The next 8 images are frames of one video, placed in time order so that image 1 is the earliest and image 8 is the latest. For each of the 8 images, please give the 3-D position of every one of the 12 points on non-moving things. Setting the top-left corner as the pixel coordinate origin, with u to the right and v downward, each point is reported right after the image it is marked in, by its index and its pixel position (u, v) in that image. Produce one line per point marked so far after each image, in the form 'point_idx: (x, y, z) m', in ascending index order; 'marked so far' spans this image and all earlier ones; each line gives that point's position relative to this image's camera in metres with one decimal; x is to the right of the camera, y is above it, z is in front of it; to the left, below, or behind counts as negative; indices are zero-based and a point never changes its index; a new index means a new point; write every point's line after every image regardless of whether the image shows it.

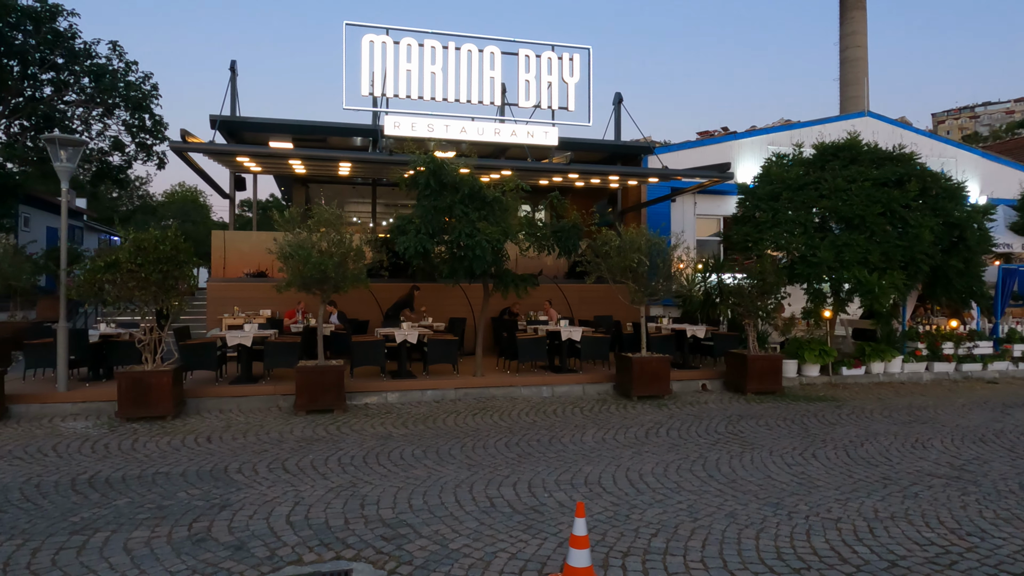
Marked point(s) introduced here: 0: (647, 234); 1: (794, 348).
0: (+2.0, +0.8, +10.2) m
1: (+5.0, -1.1, +11.9) m
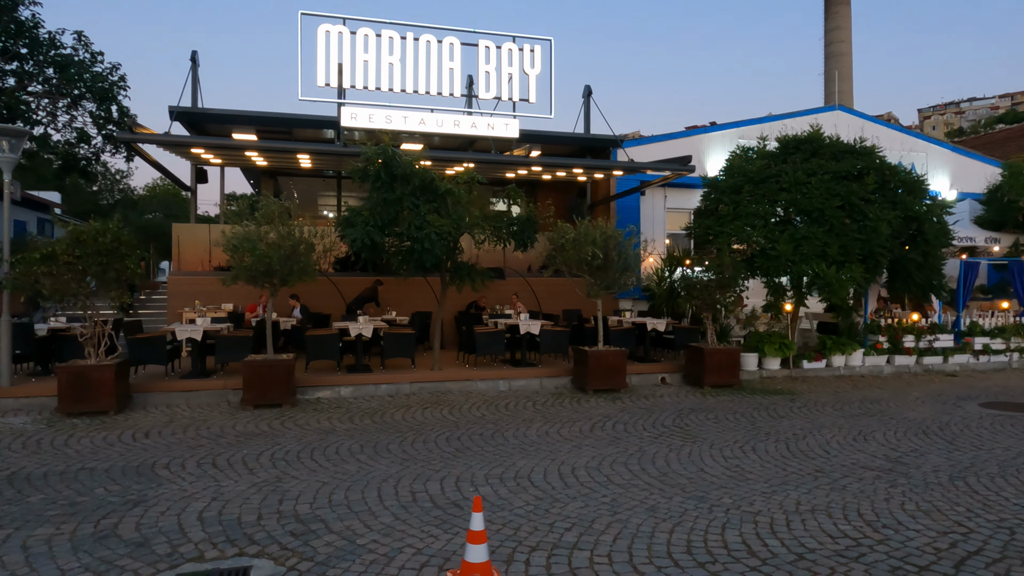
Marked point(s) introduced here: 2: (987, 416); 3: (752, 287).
0: (+1.4, +0.9, +10.2) m
1: (+4.3, -1.0, +11.9) m
2: (+6.2, -1.7, +8.6) m
3: (+5.0, 0.0, +14.0) m
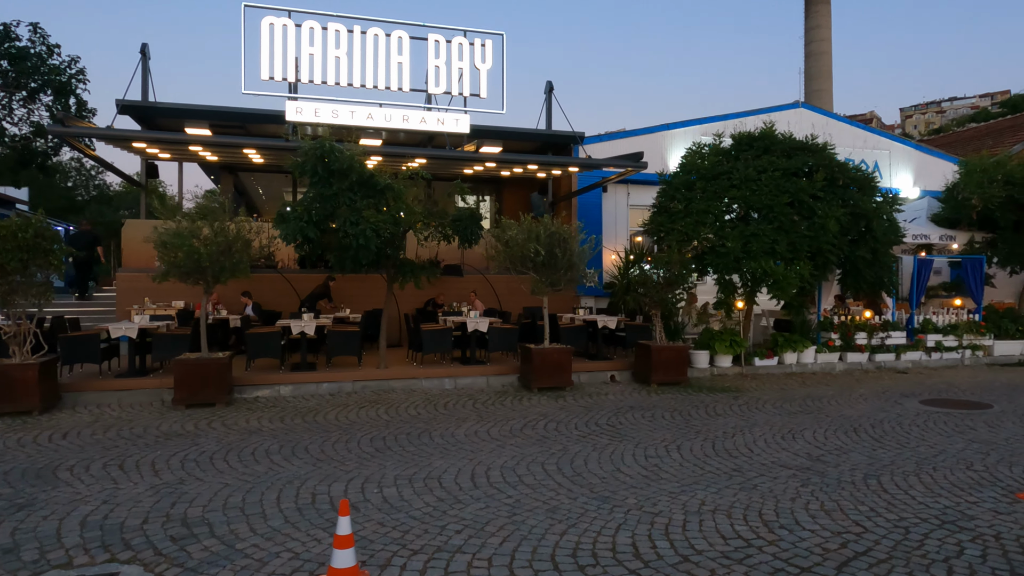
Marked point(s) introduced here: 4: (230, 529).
0: (+0.5, +1.0, +10.1) m
1: (+3.4, -0.9, +11.9) m
2: (+5.4, -1.6, +8.6) m
3: (+4.1, +0.1, +14.0) m
4: (-1.9, -1.6, +4.5) m
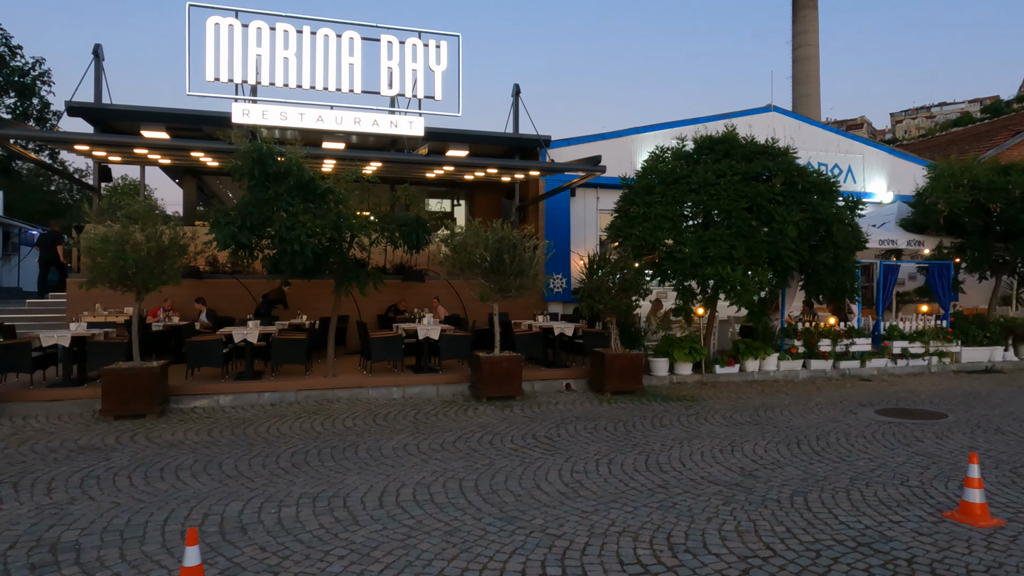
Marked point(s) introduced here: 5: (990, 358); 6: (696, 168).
0: (-0.2, +0.9, +9.8) m
1: (+2.7, -1.0, +11.7) m
2: (+4.6, -1.7, +8.4) m
3: (+3.3, 0.0, +13.7) m
4: (-2.6, -1.7, +4.3) m
5: (+9.9, -1.4, +13.7) m
6: (+3.2, +2.1, +11.5) m
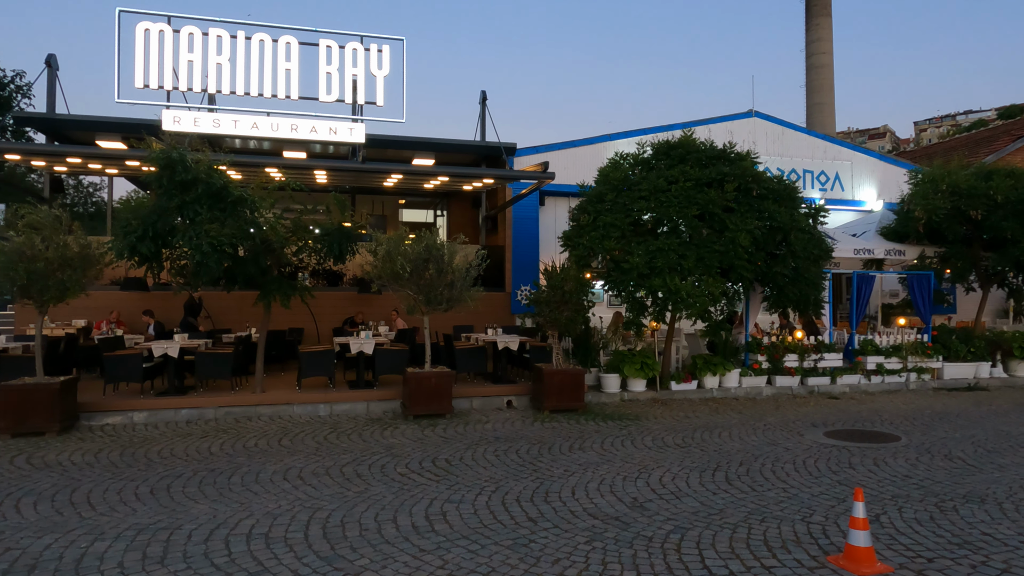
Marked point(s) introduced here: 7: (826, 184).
0: (-1.2, +0.7, +9.4) m
1: (+1.7, -1.2, +11.1) m
2: (+3.6, -1.9, +7.8) m
3: (+2.4, -0.3, +13.2) m
4: (-3.8, -1.8, +3.8) m
5: (+9.0, -1.7, +12.9) m
6: (+2.2, +1.9, +11.0) m
7: (+8.5, +2.8, +18.0) m
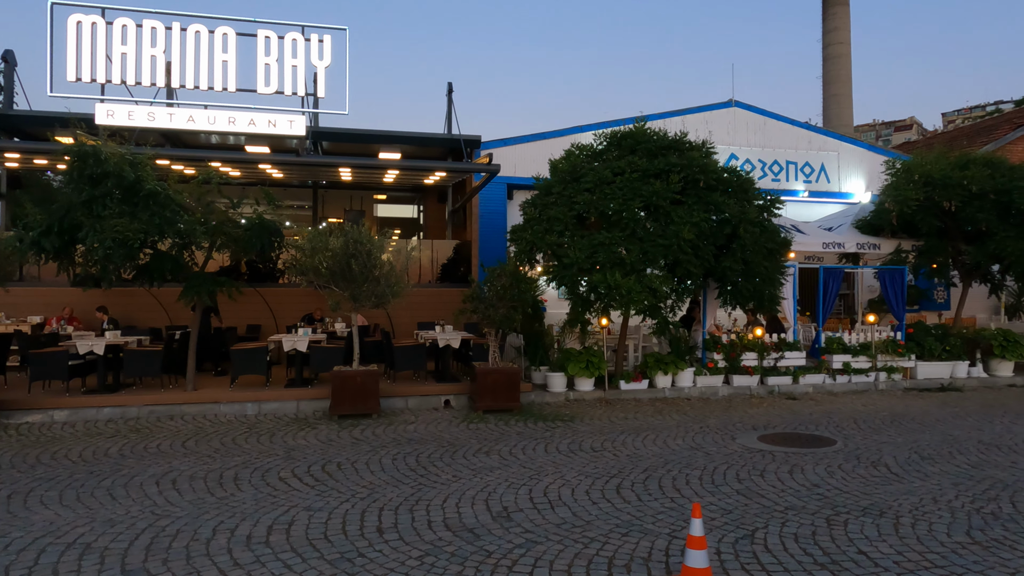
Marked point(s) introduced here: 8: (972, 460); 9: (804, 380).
0: (-2.2, +0.7, +9.1) m
1: (+0.8, -1.1, +10.7) m
2: (+2.5, -1.8, +7.3) m
3: (+1.5, -0.2, +12.8) m
4: (-5.0, -1.8, +3.7) m
5: (+8.1, -1.6, +12.3) m
6: (+1.3, +2.0, +10.6) m
7: (+7.8, +2.9, +17.4) m
8: (+4.8, -1.8, +6.9) m
9: (+5.0, -1.6, +11.5) m
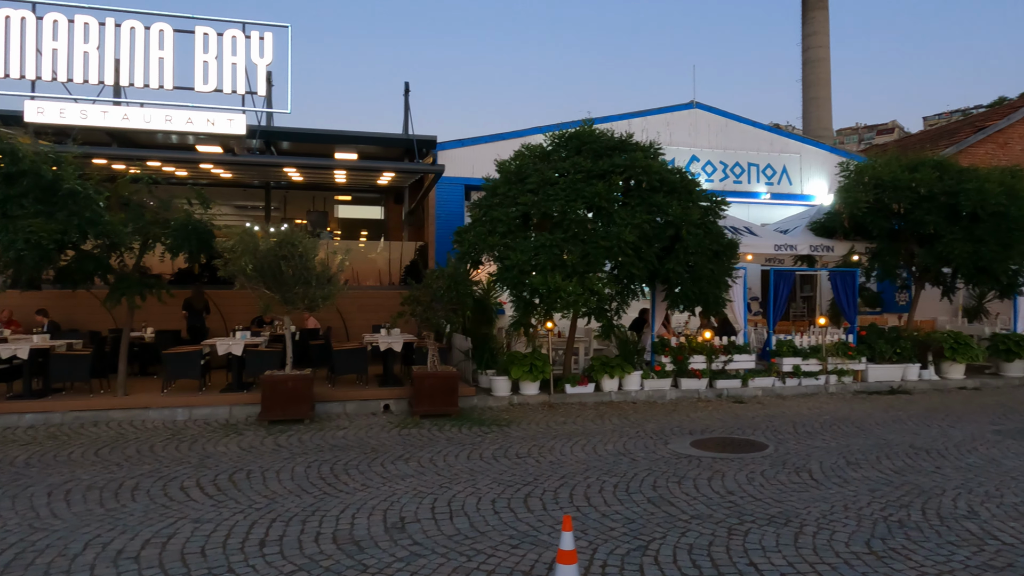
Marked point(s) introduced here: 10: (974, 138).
0: (-3.1, +0.7, +8.9) m
1: (-0.1, -1.2, +10.6) m
2: (+1.7, -1.8, +7.2) m
3: (+0.6, -0.2, +12.6) m
4: (-5.7, -1.8, +3.4) m
5: (+7.2, -1.6, +12.3) m
6: (+0.4, +1.9, +10.4) m
7: (+6.8, +2.9, +17.4) m
8: (+3.9, -1.8, +6.8) m
9: (+4.1, -1.6, +11.4) m
10: (+12.8, +4.2, +18.4) m
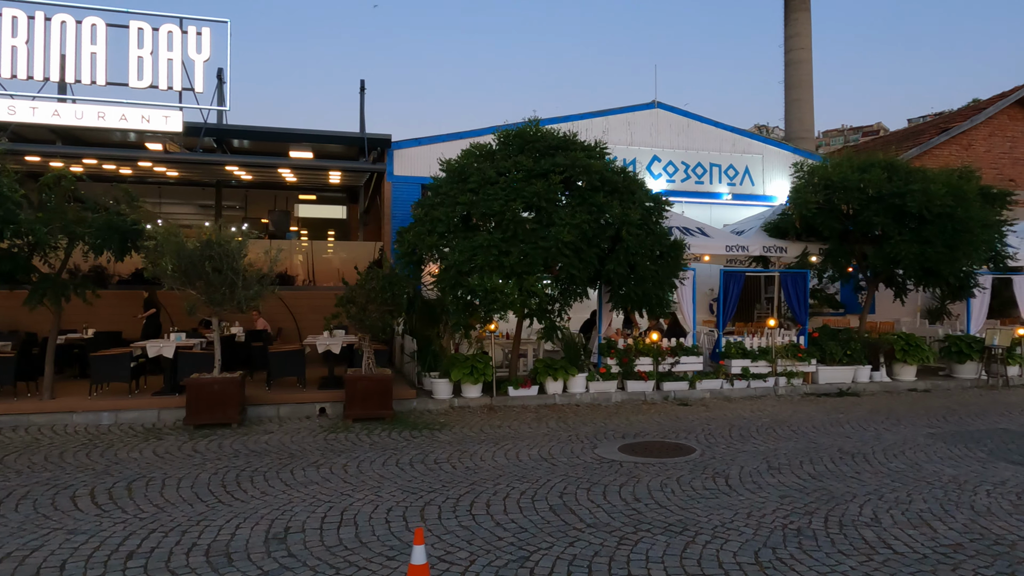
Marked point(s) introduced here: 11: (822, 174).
0: (-4.0, +0.7, +8.7) m
1: (-1.0, -1.2, +10.4) m
2: (+0.8, -1.9, +7.1) m
3: (-0.3, -0.3, +12.4) m
4: (-6.5, -1.8, +3.1) m
5: (+6.2, -1.6, +12.2) m
6: (-0.5, +1.9, +10.3) m
7: (+5.8, +2.8, +17.3) m
8: (+3.1, -1.8, +6.7) m
9: (+3.2, -1.6, +11.3) m
10: (+11.8, +4.1, +18.5) m
11: (+5.8, +2.1, +12.3) m
